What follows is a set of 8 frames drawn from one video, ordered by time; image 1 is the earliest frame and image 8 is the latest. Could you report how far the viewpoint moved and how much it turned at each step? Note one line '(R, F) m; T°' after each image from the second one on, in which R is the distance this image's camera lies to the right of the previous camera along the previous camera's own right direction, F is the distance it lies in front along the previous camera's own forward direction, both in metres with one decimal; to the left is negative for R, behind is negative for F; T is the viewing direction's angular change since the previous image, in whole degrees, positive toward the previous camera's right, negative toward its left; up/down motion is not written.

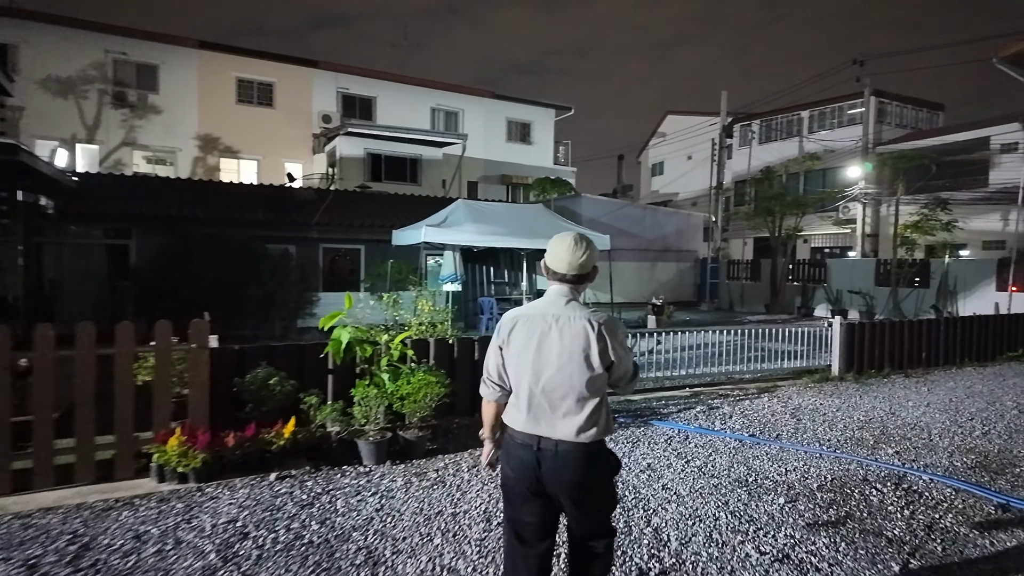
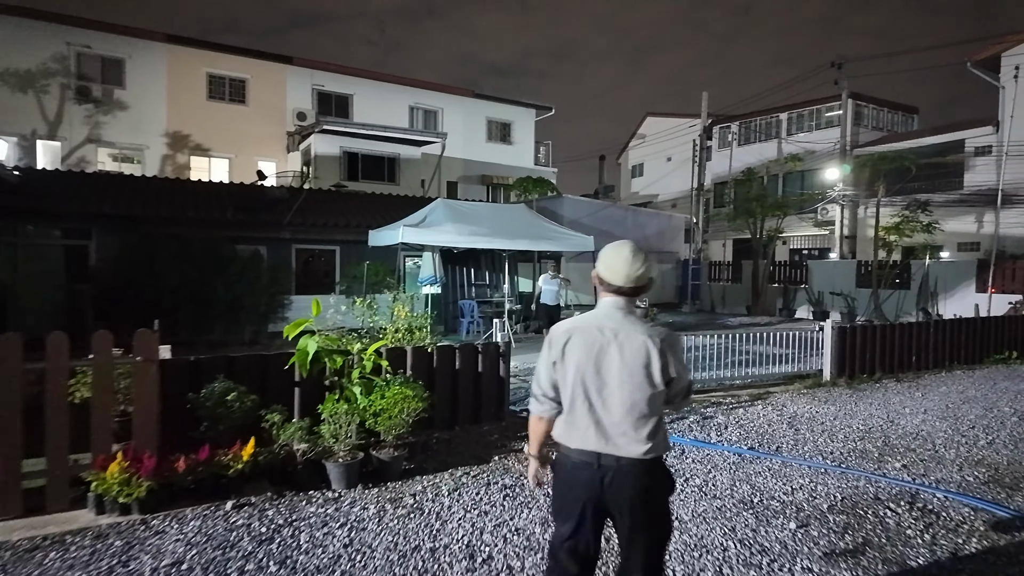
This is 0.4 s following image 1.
(0.0, +0.4) m; +2°
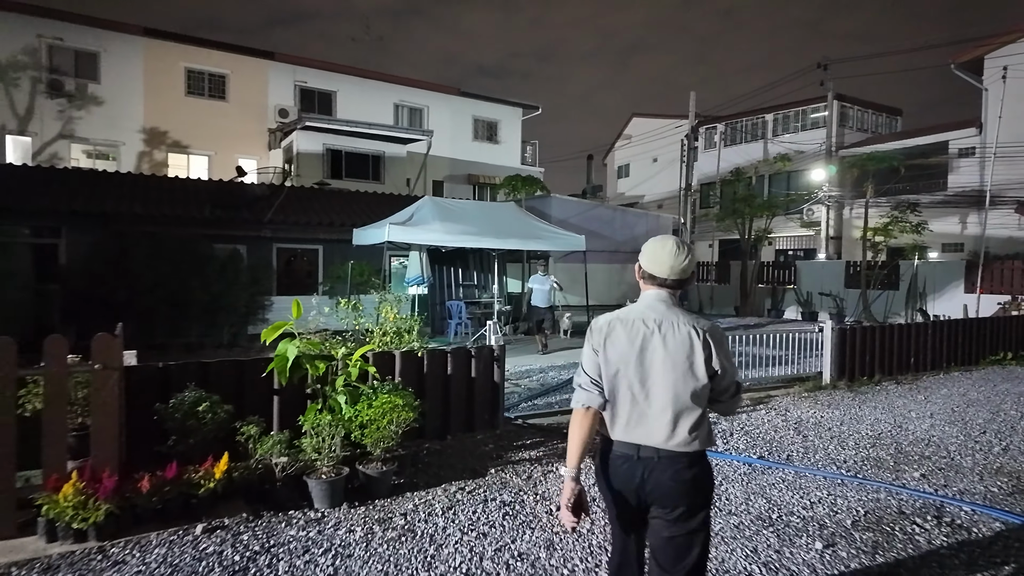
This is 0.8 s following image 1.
(-0.1, +0.3) m; +2°
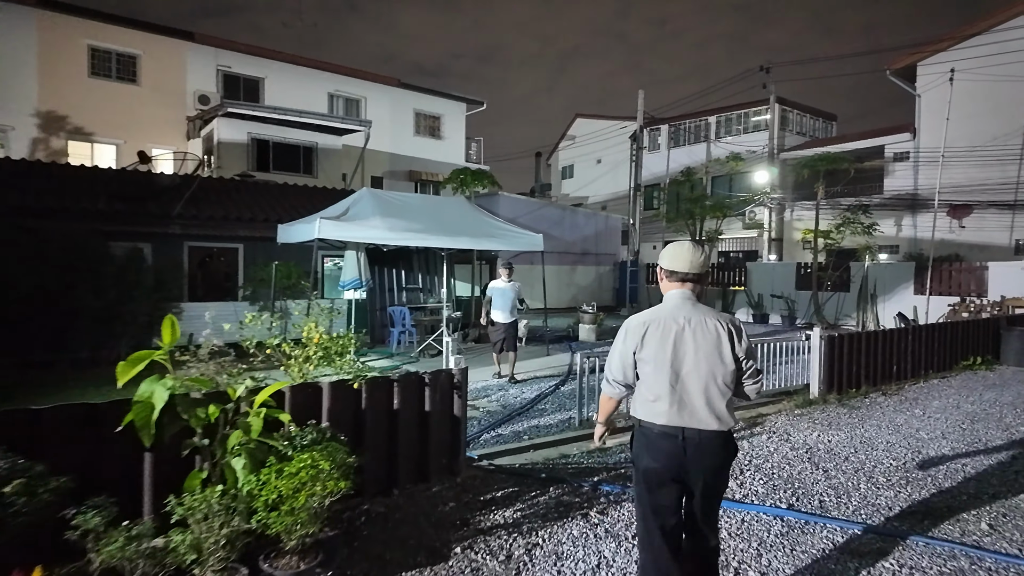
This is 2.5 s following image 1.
(-0.2, +1.1) m; +6°
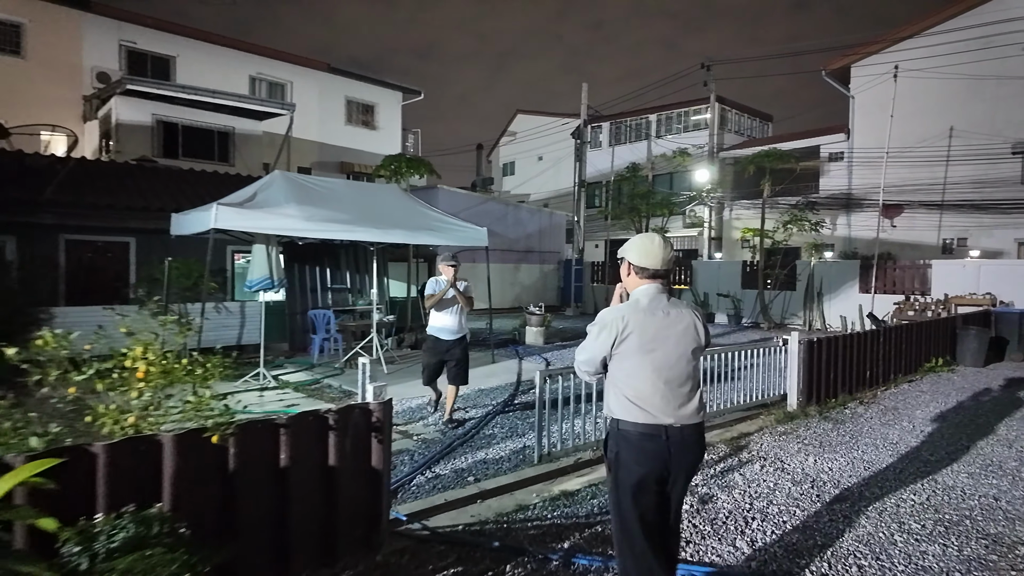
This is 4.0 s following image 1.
(0.0, +1.1) m; +6°
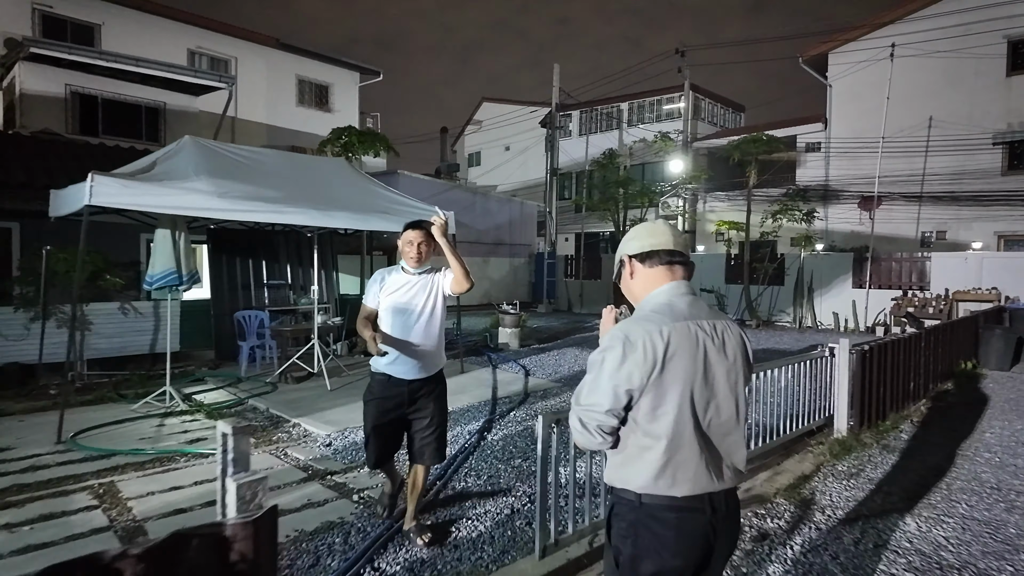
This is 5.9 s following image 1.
(-0.1, +1.5) m; +3°
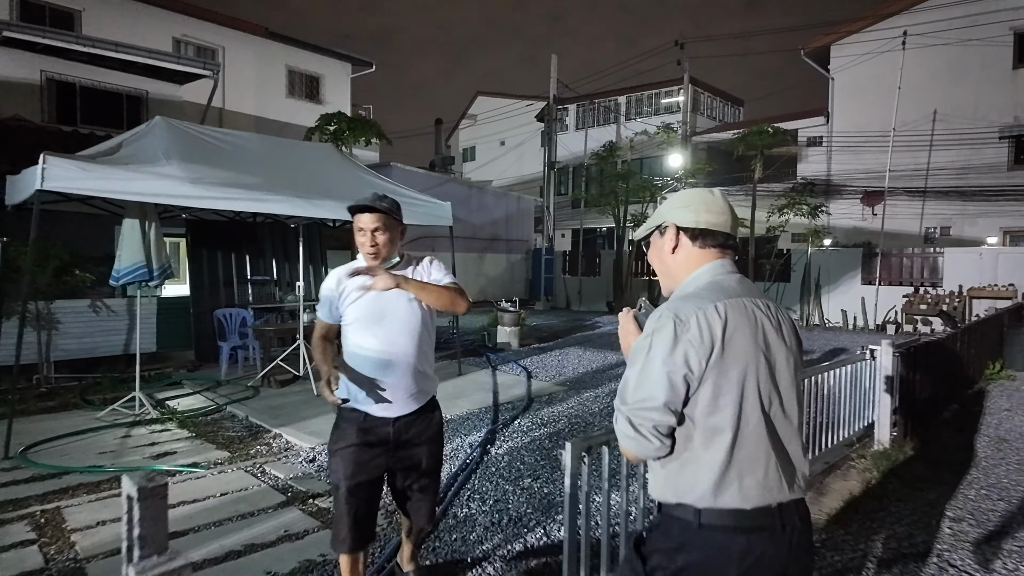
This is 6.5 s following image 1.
(-0.1, +0.5) m; +1°
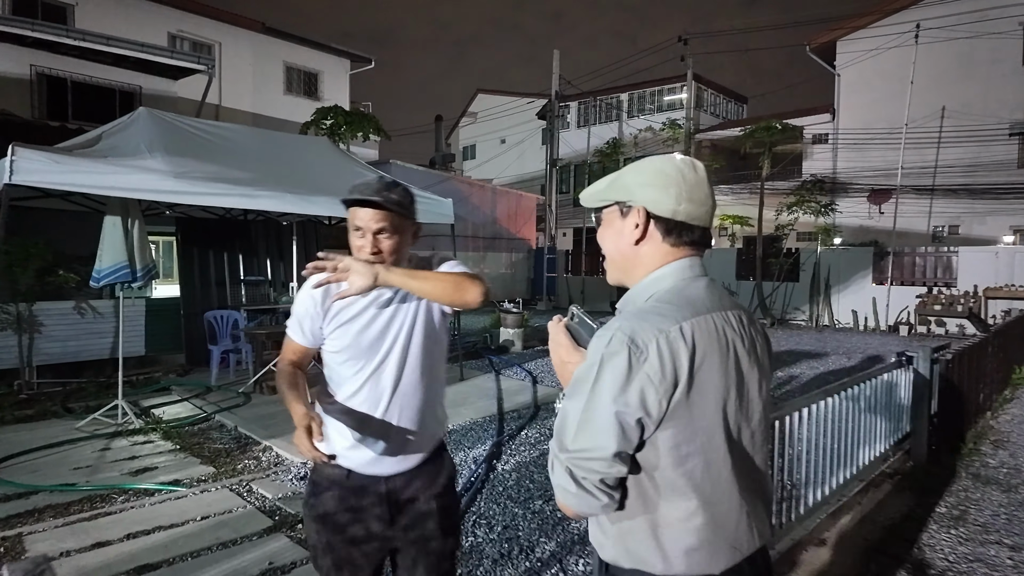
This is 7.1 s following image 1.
(-0.1, +0.3) m; 0°
